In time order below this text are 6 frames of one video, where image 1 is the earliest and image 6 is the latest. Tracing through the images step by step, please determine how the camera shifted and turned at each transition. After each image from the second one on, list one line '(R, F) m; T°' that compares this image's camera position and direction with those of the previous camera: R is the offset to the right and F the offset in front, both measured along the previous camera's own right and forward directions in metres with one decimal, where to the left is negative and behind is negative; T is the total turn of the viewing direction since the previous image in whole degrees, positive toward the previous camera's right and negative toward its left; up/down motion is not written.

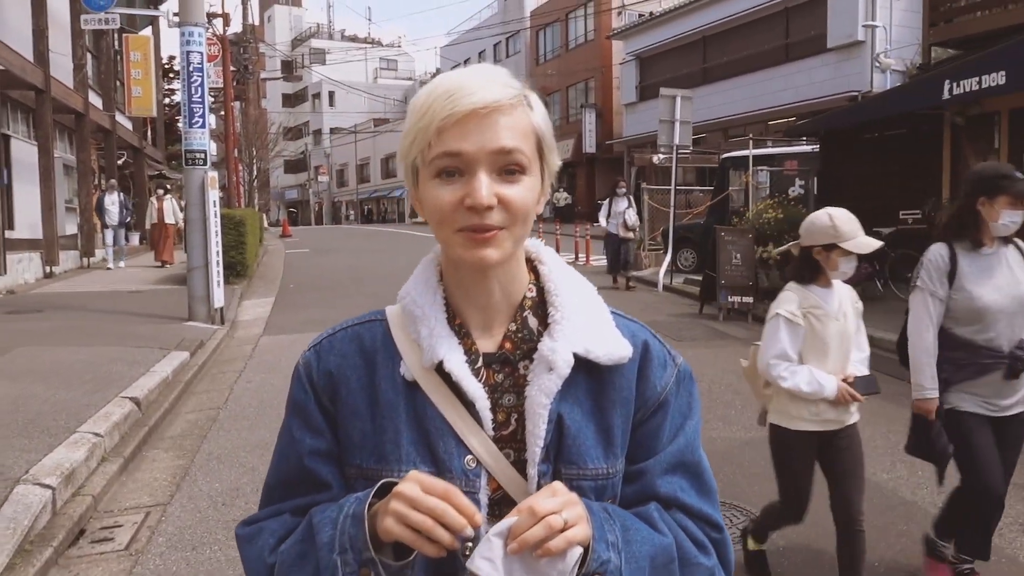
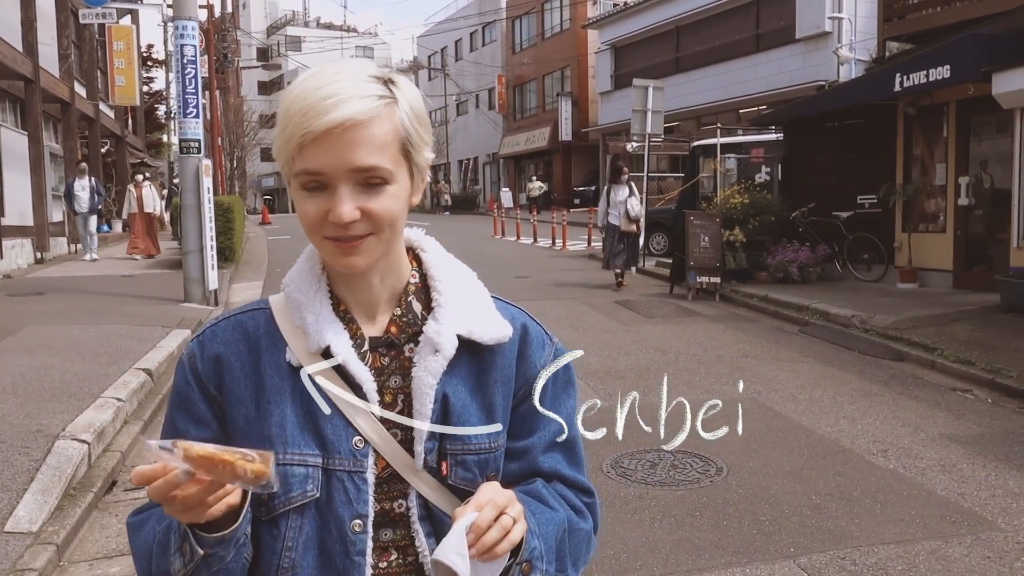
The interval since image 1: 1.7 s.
(-0.1, -0.6) m; +2°
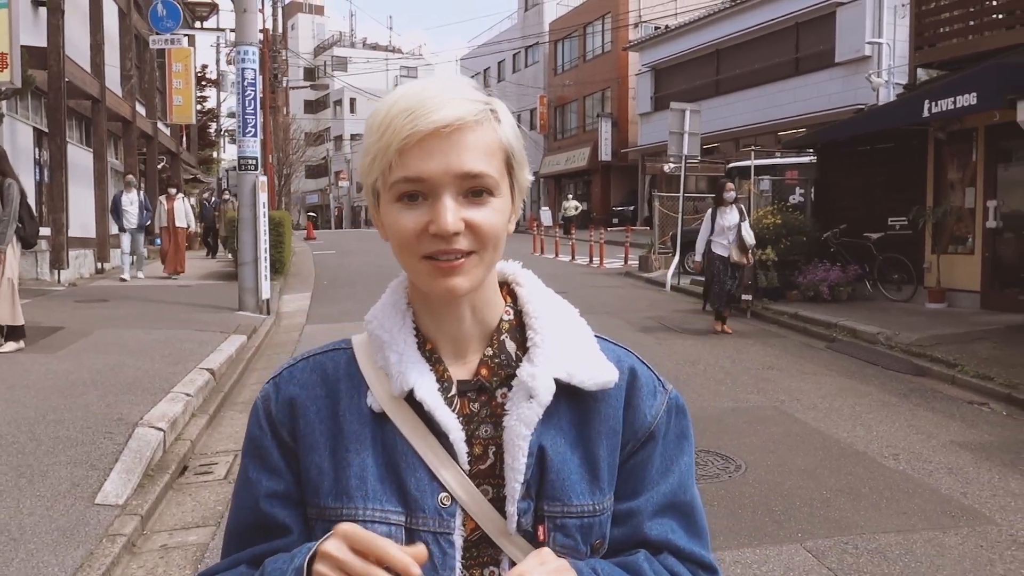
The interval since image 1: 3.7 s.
(0.0, -0.4) m; -3°
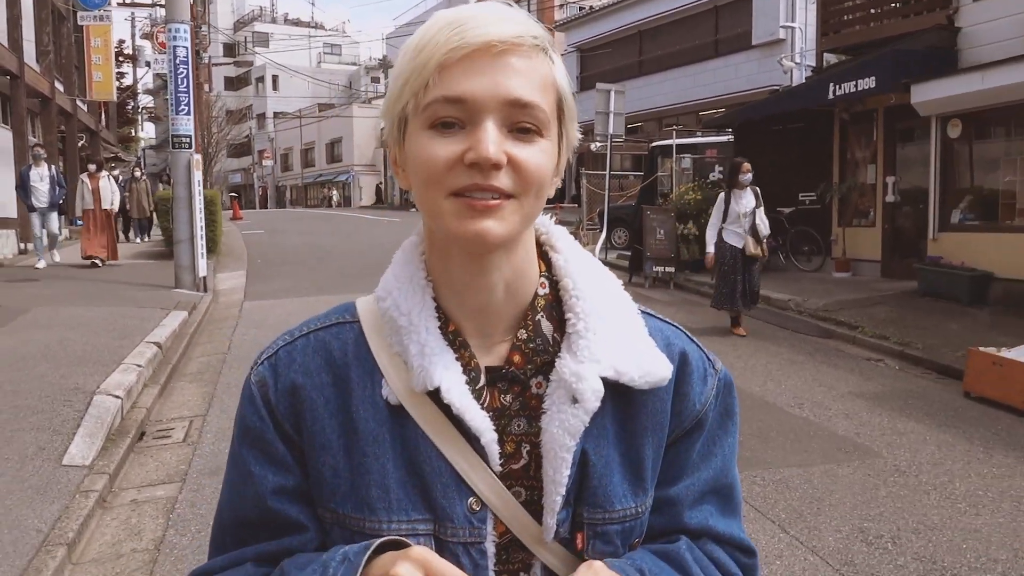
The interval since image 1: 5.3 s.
(-0.1, -0.4) m; +5°
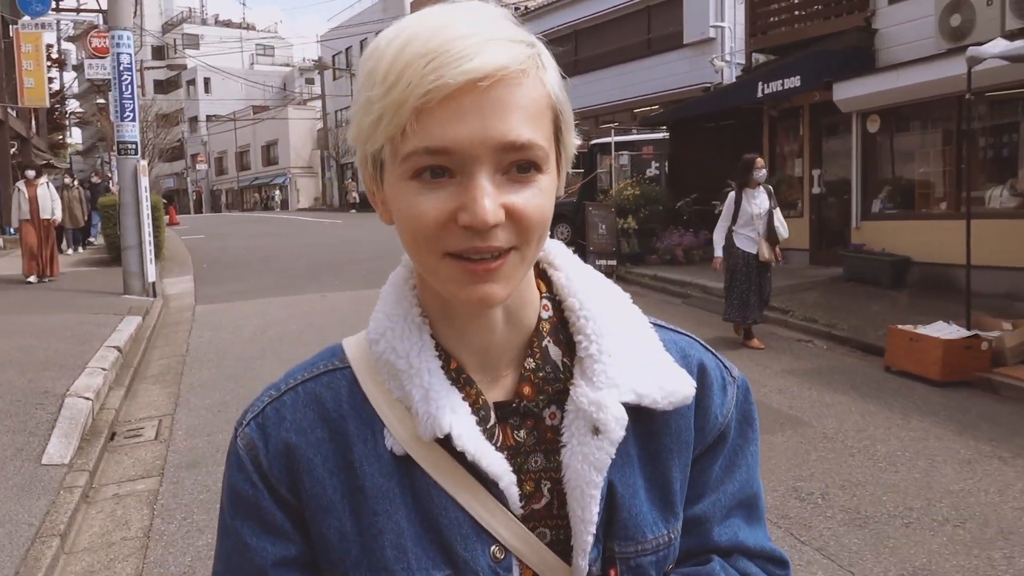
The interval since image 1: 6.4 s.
(-0.1, -0.3) m; +4°
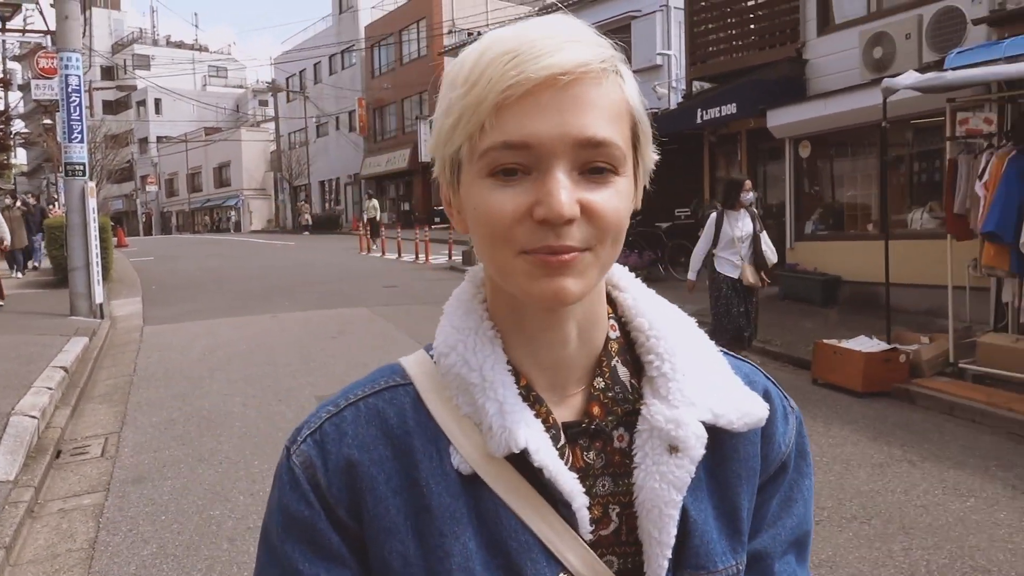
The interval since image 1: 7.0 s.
(+0.1, -0.2) m; +3°
